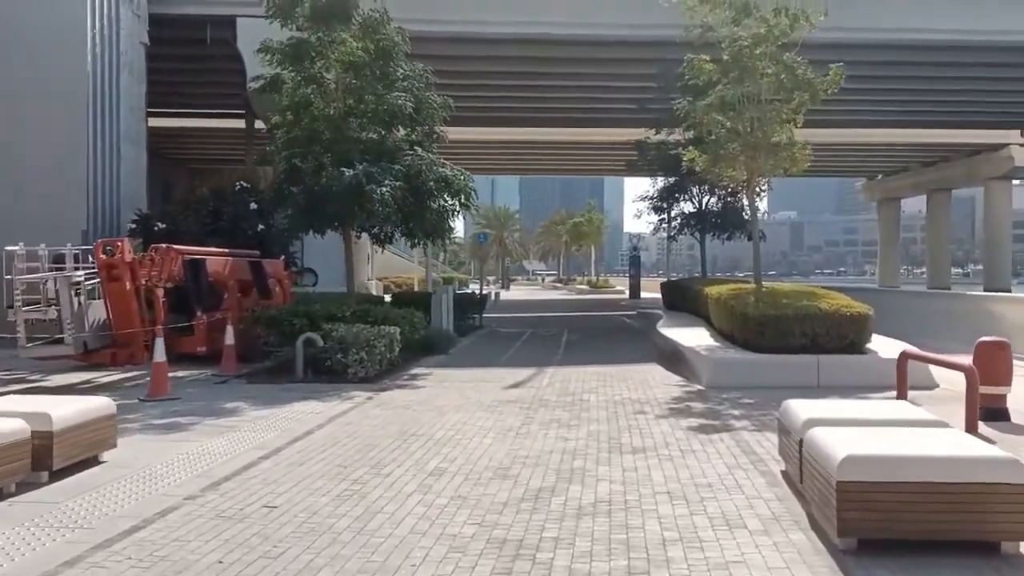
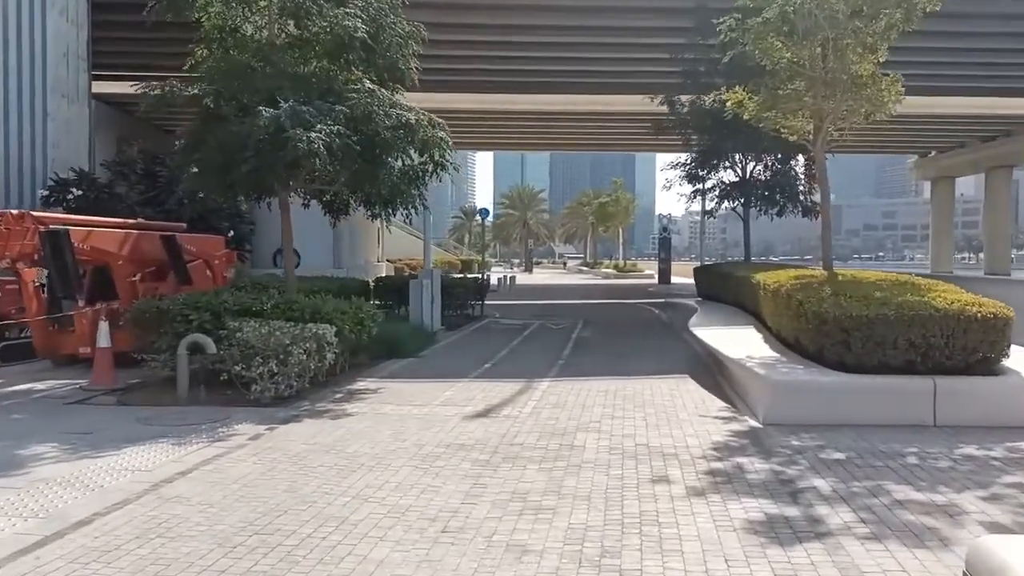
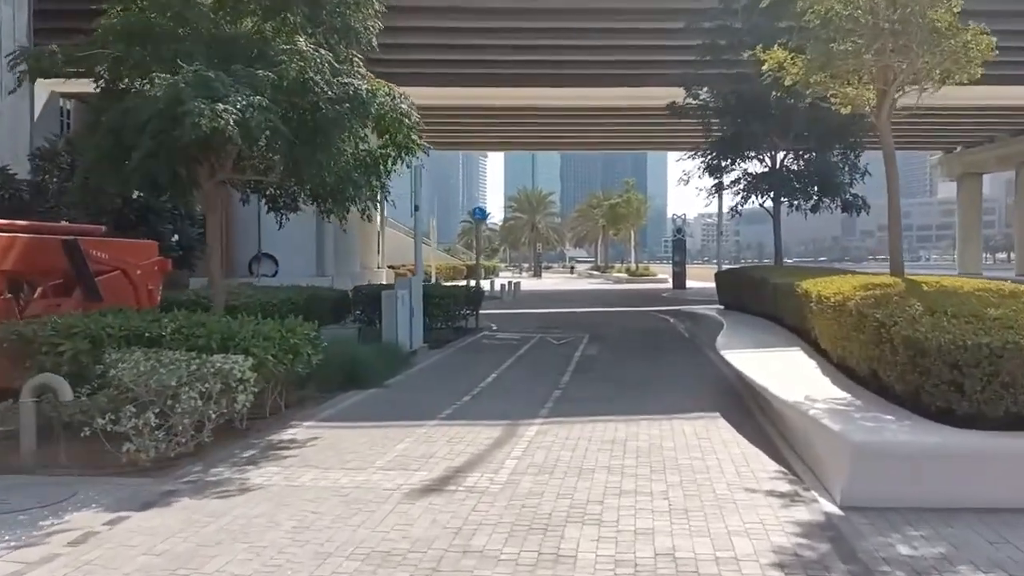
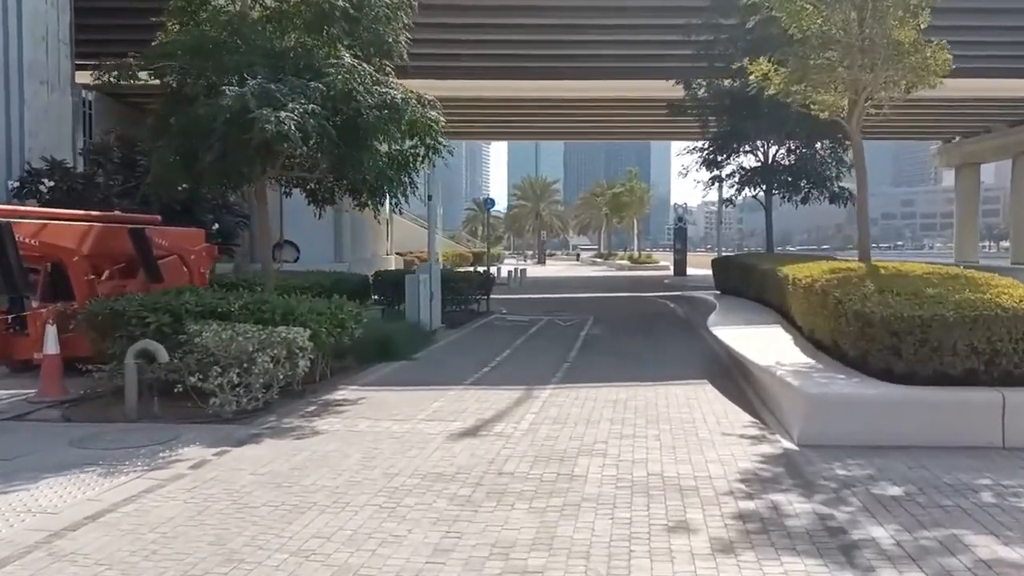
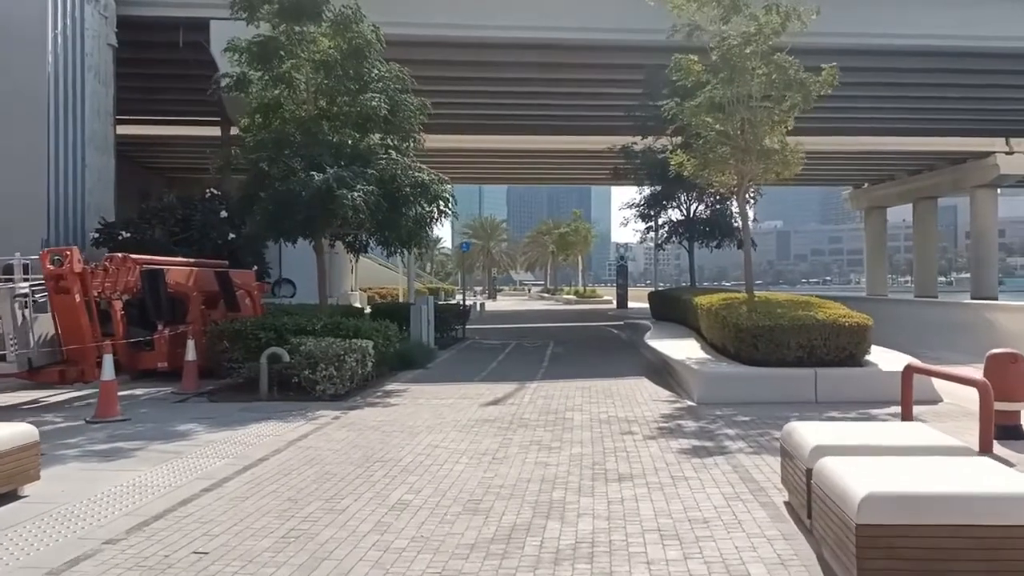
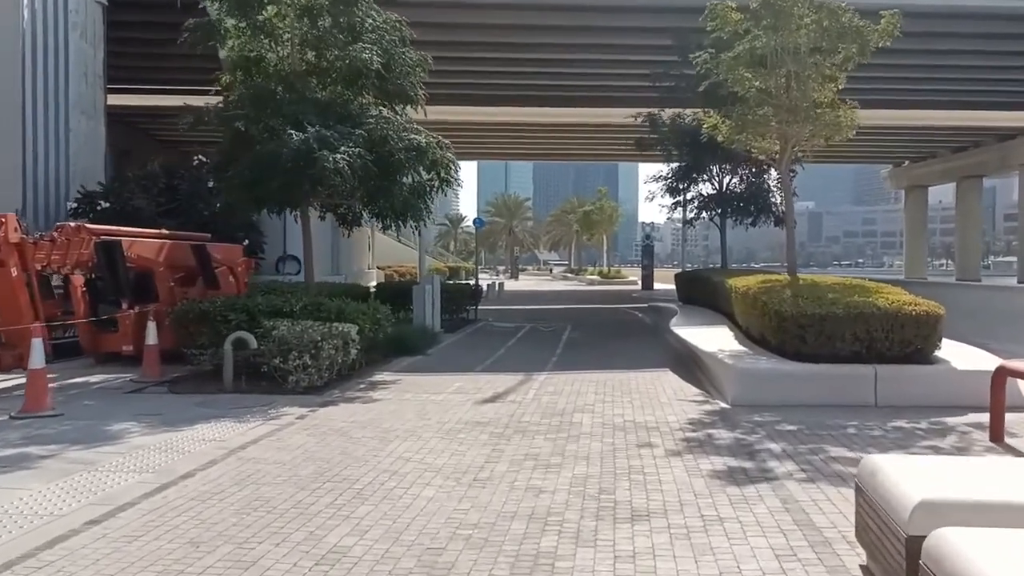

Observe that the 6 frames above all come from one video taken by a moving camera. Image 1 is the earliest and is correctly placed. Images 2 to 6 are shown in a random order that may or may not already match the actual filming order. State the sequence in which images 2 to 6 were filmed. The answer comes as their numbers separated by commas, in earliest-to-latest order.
5, 6, 2, 4, 3
